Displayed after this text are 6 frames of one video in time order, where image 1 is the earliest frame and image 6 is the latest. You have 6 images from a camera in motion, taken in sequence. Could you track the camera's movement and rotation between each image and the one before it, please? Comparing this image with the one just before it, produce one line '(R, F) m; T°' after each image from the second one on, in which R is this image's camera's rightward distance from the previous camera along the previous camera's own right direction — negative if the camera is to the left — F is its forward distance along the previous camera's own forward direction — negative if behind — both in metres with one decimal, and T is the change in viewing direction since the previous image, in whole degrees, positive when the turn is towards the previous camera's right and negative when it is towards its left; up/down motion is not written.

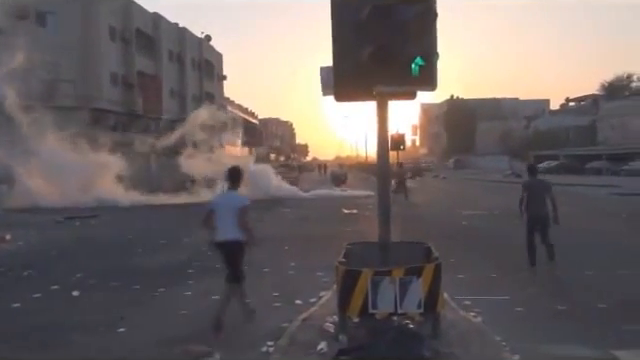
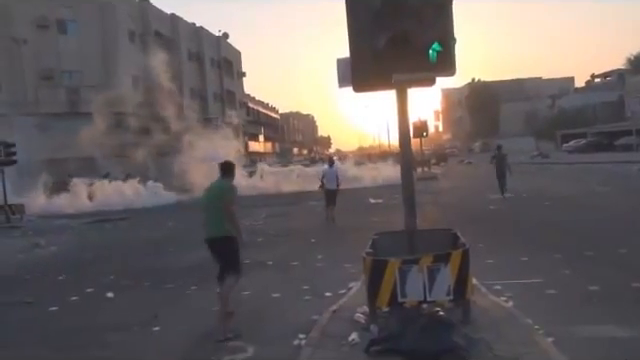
(+0.2, 0.0) m; -3°
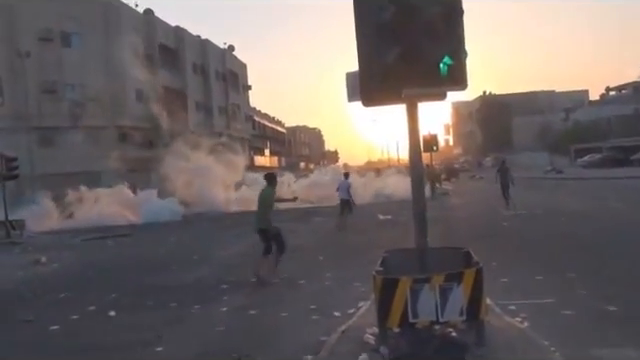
(-0.1, +0.4) m; 0°
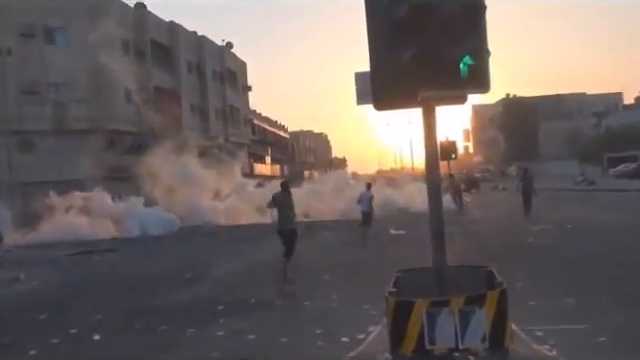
(0.0, +1.5) m; -1°
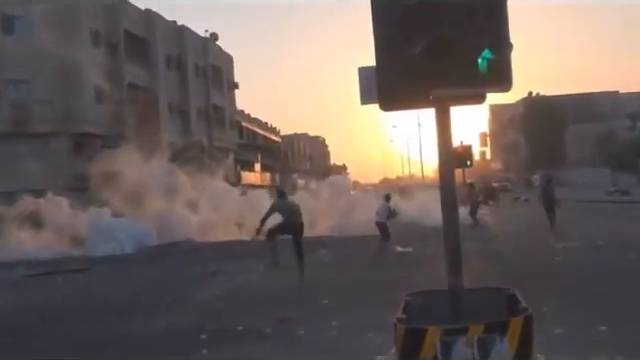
(0.0, +1.8) m; 0°
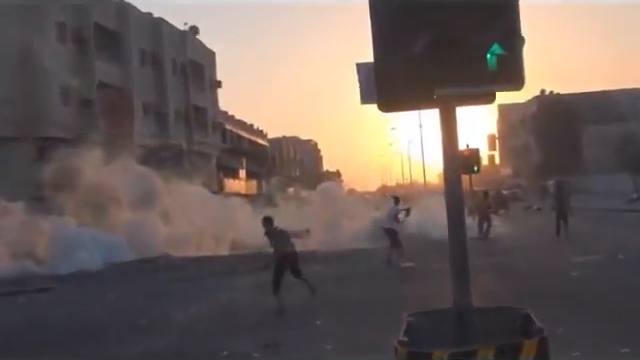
(+0.1, +1.2) m; 0°
